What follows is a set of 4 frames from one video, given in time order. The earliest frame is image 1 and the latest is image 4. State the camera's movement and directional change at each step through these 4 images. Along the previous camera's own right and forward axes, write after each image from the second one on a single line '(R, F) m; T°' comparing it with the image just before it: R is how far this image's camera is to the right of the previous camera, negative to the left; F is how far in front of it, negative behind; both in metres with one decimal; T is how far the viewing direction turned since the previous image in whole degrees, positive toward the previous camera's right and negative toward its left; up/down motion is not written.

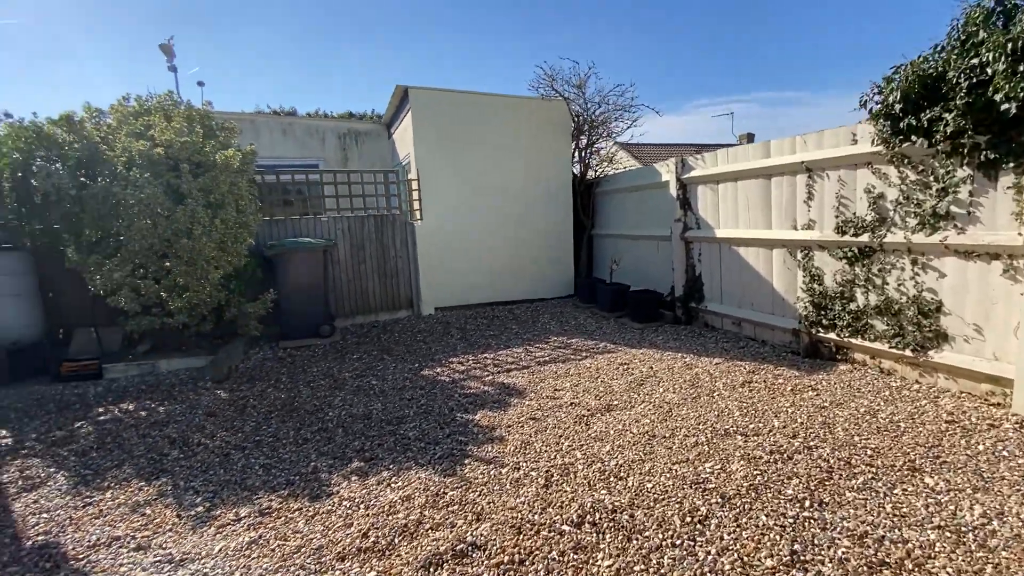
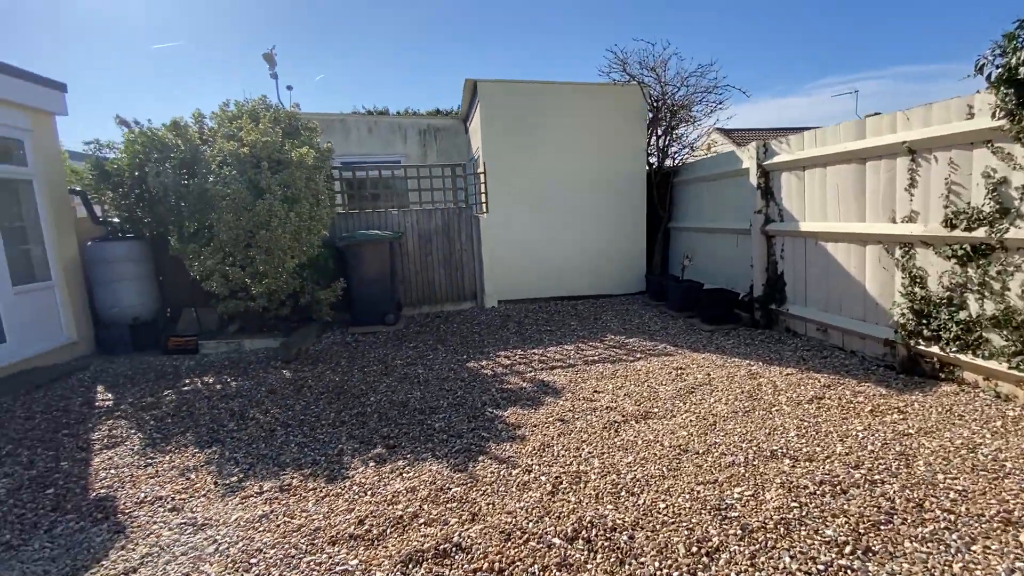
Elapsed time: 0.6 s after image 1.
(+0.5, +0.2) m; -11°
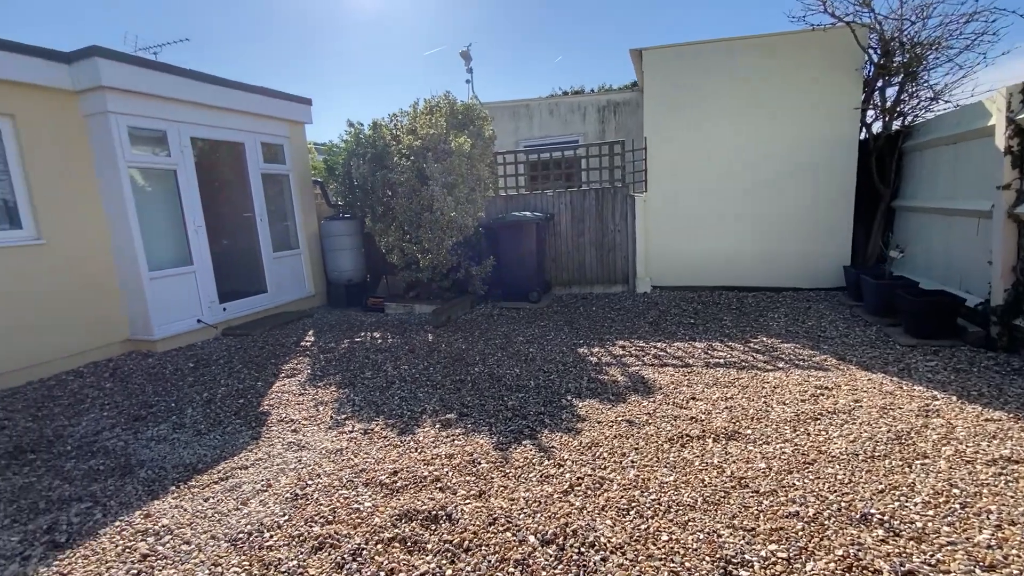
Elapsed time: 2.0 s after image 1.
(+1.0, +0.3) m; -26°
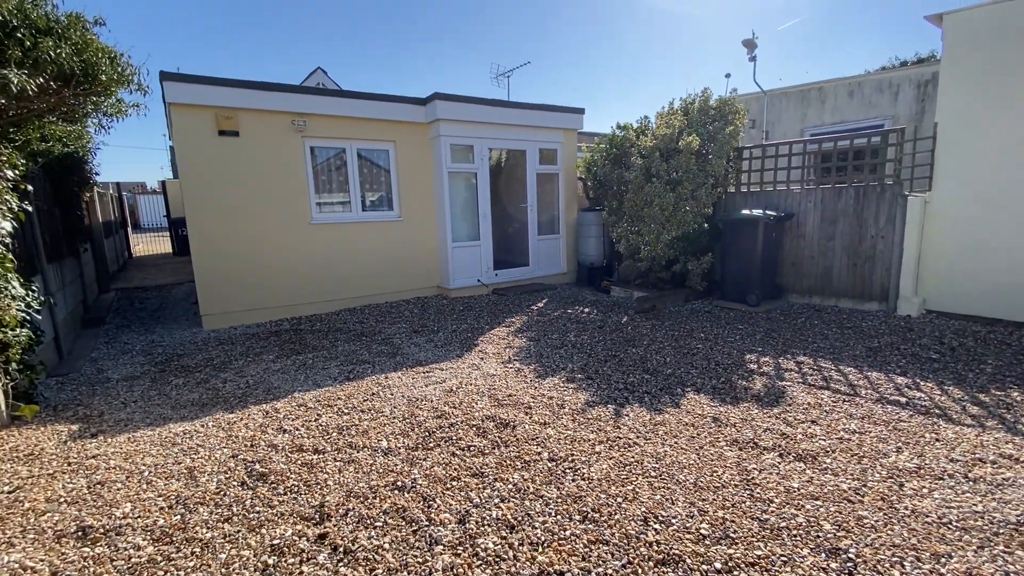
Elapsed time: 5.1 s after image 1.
(+1.5, -0.4) m; -36°
